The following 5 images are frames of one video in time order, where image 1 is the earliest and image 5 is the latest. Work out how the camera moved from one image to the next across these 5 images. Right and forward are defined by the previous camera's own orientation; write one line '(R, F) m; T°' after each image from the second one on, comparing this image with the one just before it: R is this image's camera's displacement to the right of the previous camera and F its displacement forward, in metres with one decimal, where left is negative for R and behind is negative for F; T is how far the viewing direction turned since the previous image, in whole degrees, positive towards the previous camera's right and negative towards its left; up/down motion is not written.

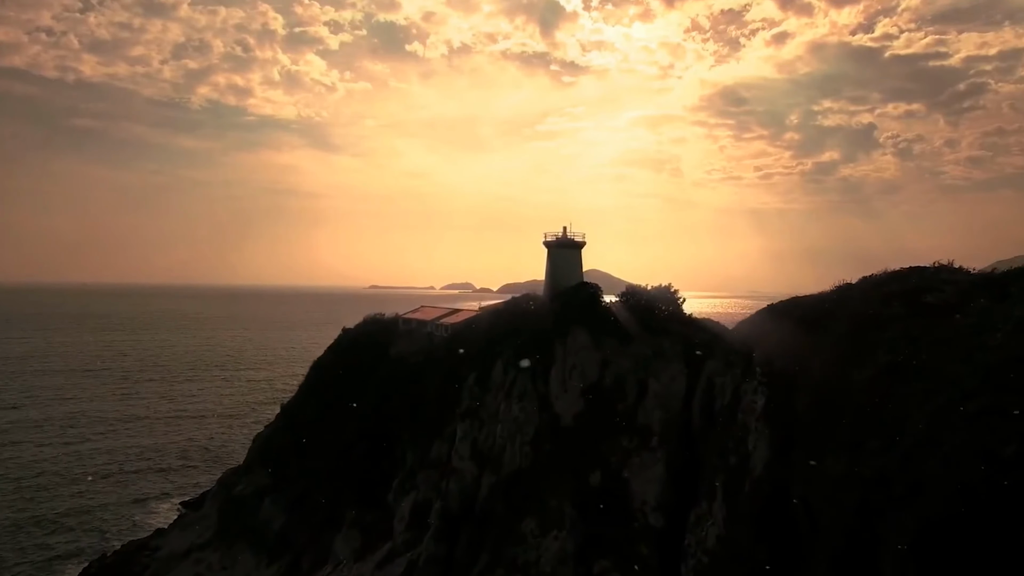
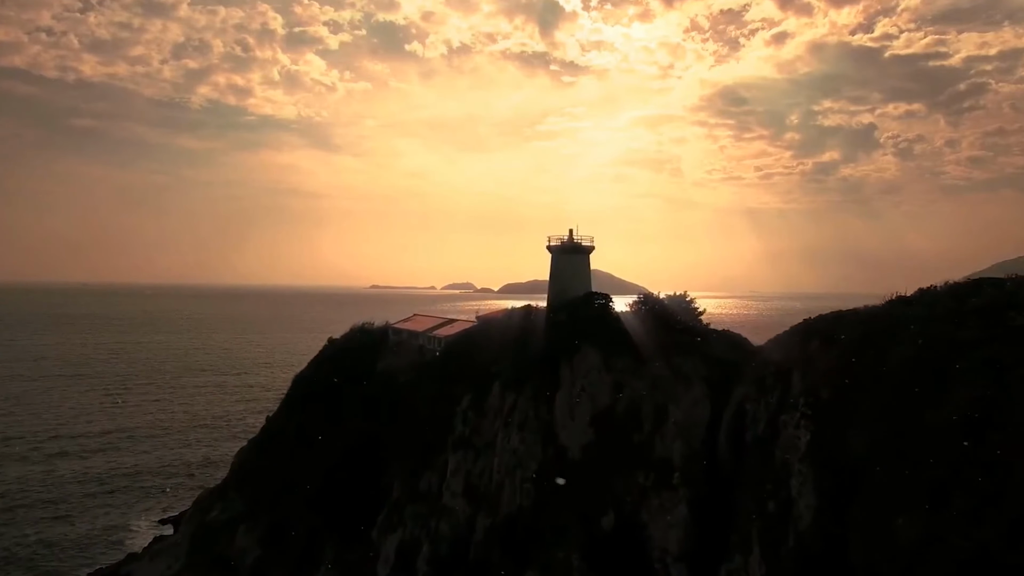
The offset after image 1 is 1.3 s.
(0.0, +2.0) m; 0°
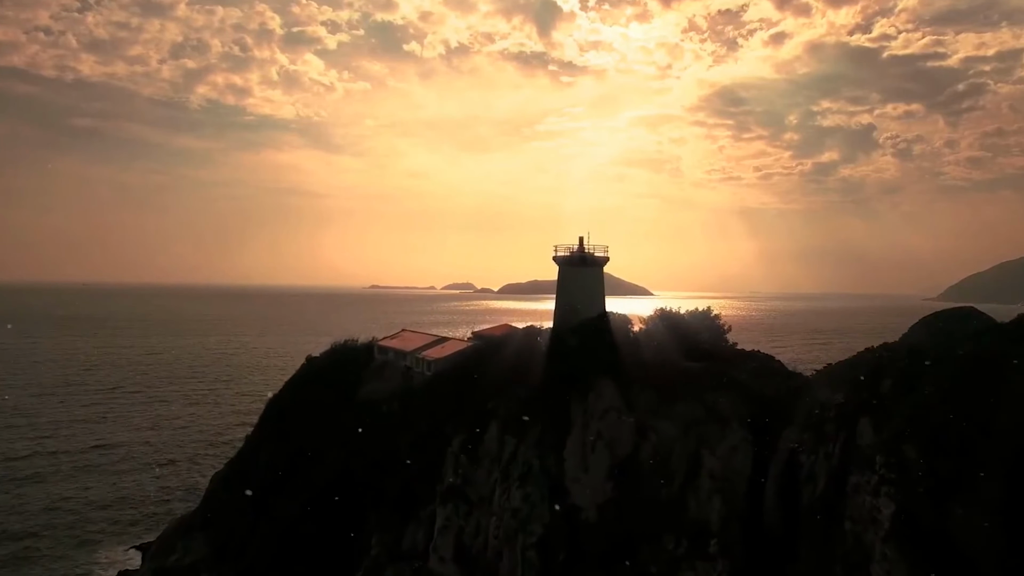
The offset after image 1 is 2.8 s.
(-1.8, -0.3) m; 0°
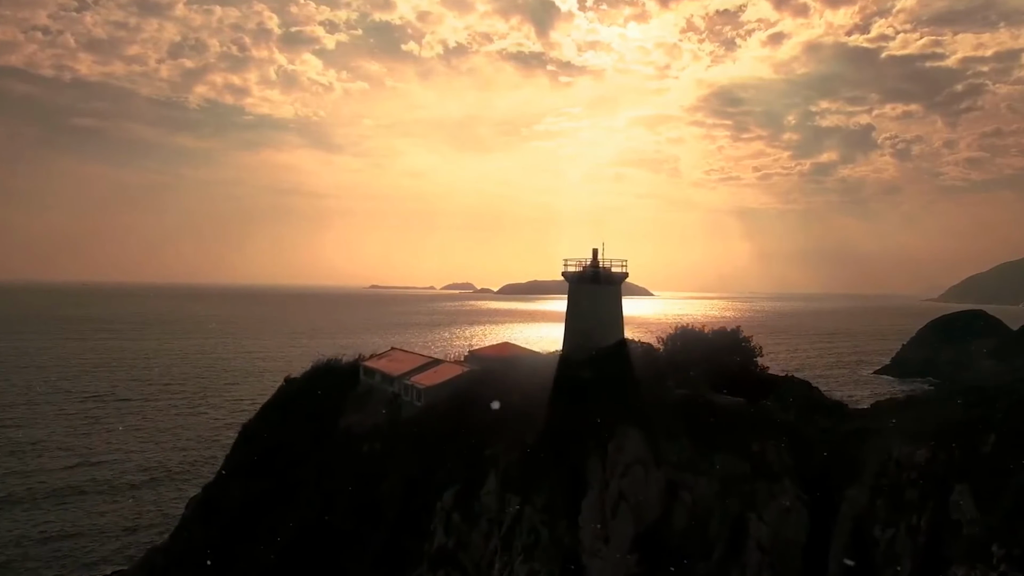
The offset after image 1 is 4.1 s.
(-1.8, -0.5) m; 0°
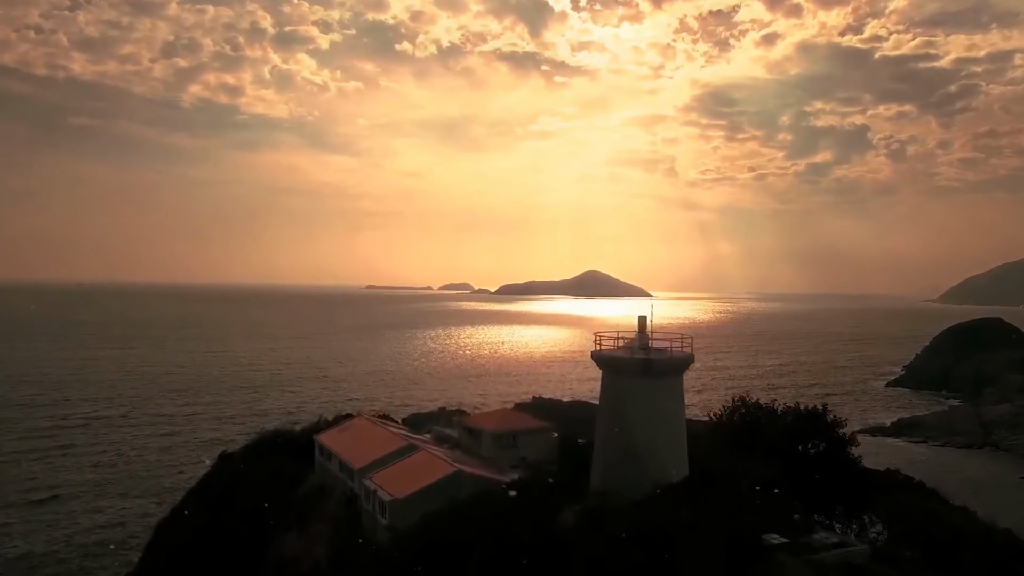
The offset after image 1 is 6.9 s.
(-1.6, +4.9) m; 0°
